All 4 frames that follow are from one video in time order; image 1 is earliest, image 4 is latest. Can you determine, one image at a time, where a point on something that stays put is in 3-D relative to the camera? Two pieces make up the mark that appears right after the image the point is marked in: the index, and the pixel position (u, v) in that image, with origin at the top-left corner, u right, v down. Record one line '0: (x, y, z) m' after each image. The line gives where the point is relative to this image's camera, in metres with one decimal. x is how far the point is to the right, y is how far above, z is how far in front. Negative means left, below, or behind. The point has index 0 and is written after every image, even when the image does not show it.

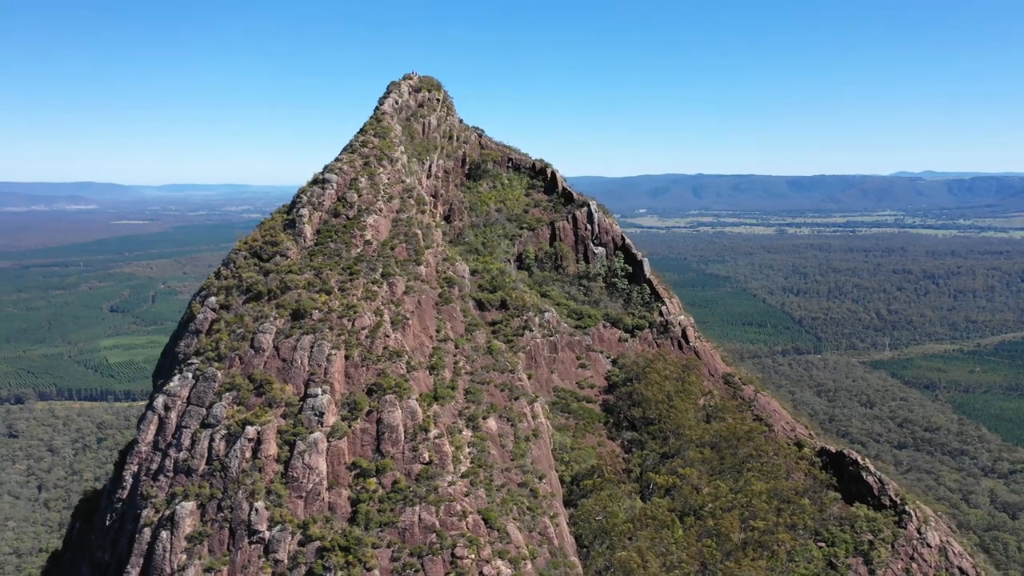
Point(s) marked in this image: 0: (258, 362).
0: (-6.0, -1.8, +19.6) m
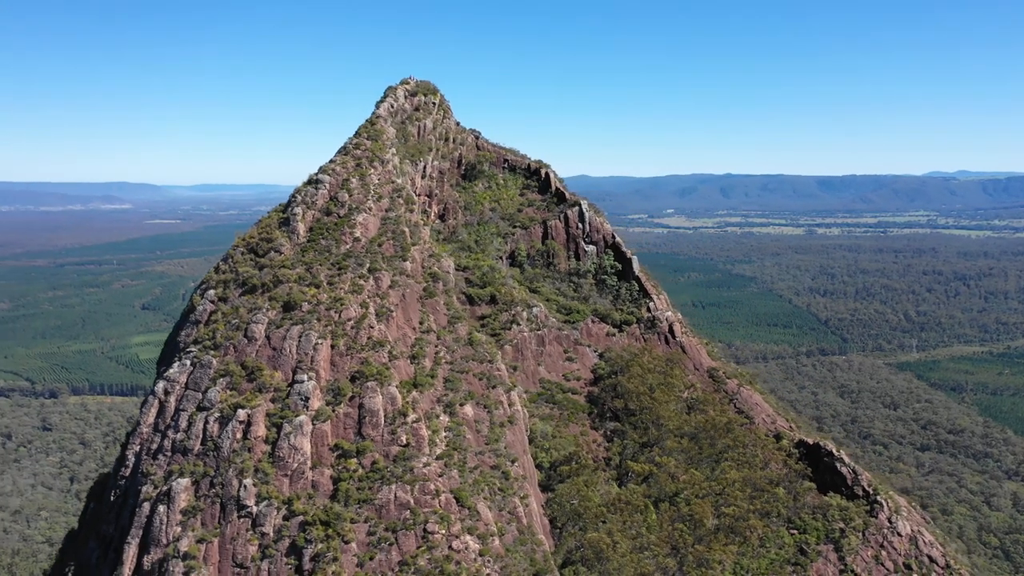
0: (-6.7, -1.6, +21.0) m
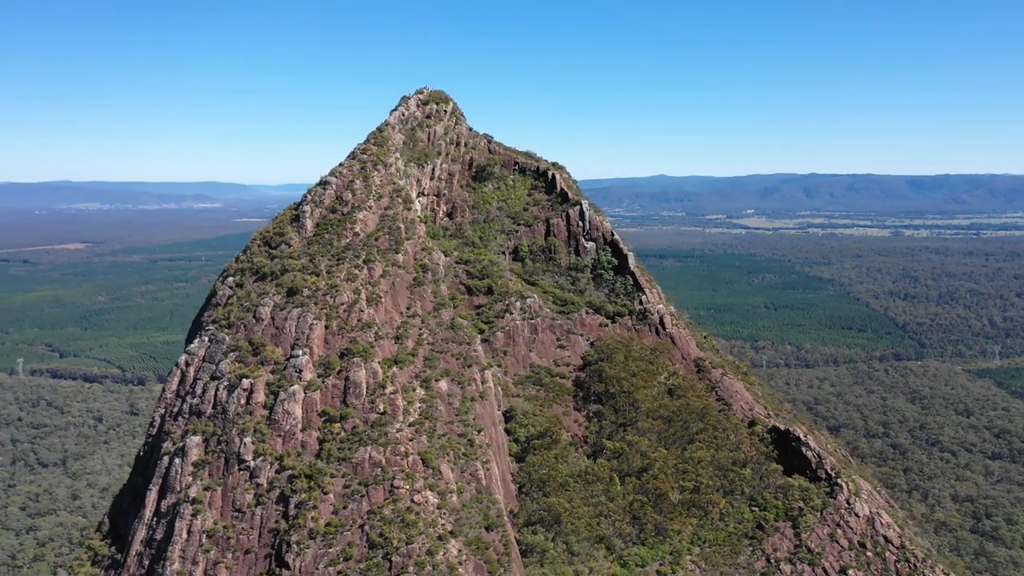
0: (-7.5, -1.2, +24.3) m
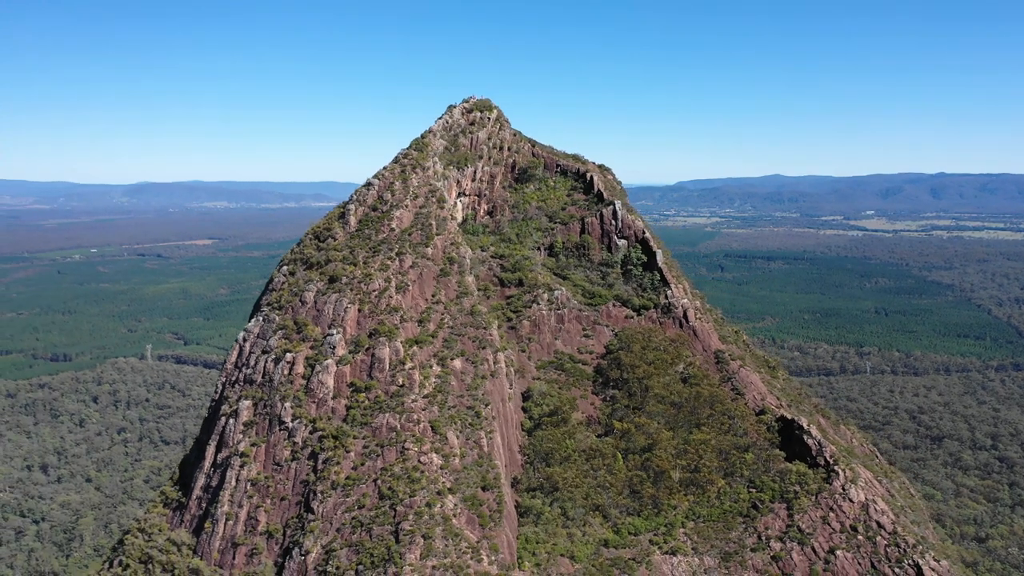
0: (-7.2, -0.8, +28.1) m
